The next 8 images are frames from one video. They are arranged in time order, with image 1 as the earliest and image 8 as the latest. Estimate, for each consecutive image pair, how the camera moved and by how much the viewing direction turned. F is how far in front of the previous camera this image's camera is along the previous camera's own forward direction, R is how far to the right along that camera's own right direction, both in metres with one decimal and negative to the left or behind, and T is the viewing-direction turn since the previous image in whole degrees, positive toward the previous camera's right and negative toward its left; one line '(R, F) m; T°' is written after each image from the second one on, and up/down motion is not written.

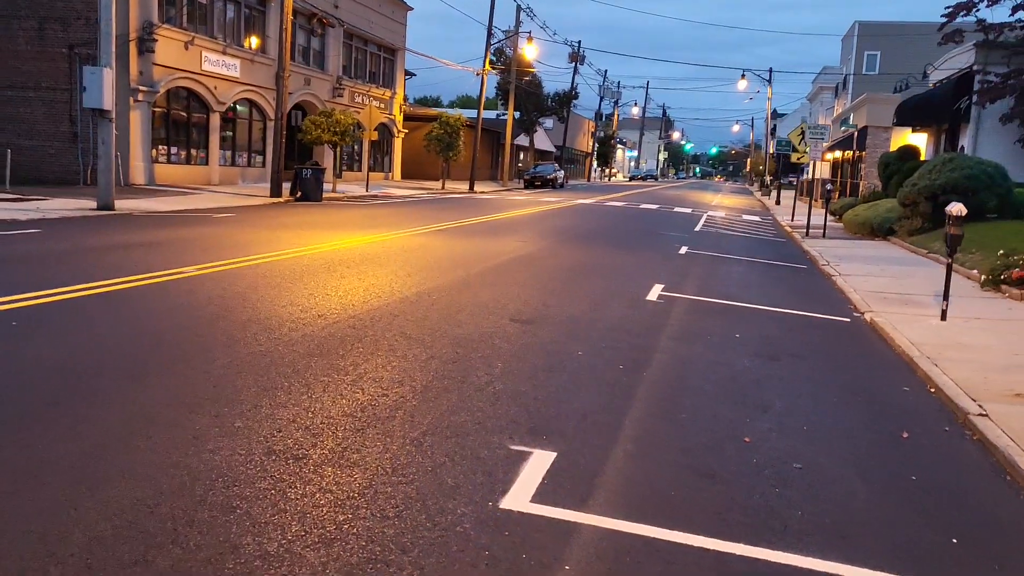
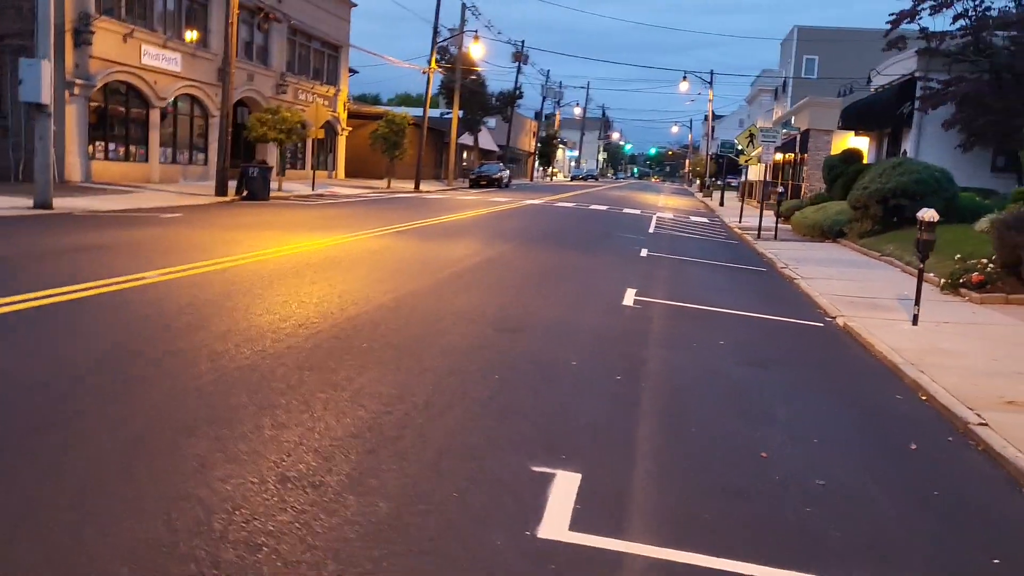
(-0.5, +0.3) m; +4°
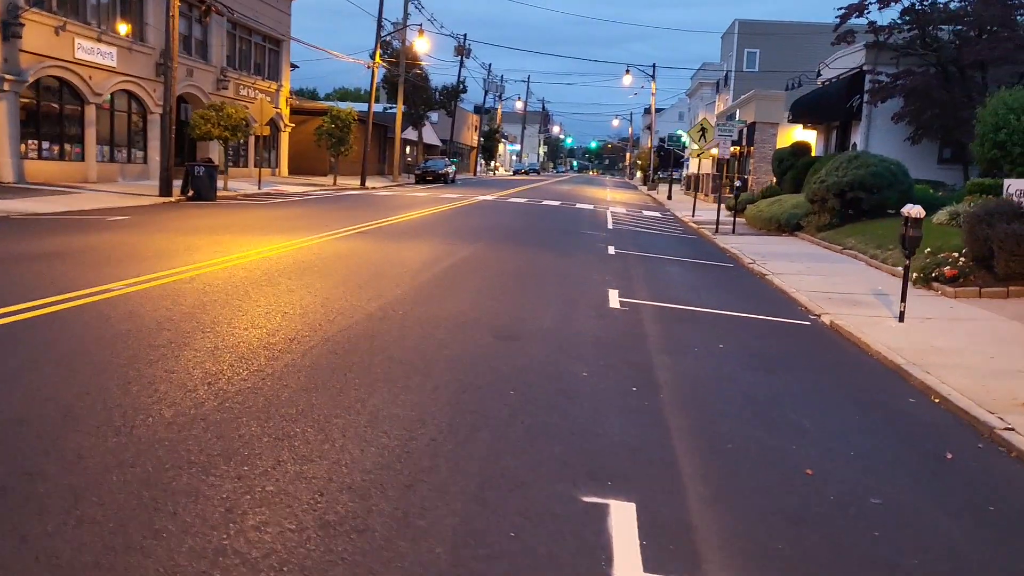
(-0.5, +0.4) m; +4°
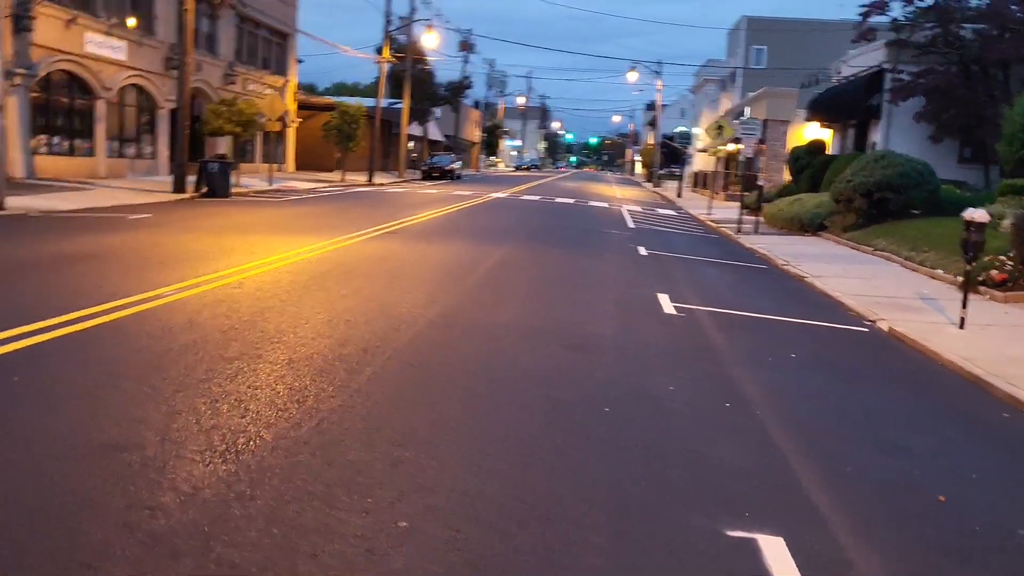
(-0.7, +0.3) m; 0°
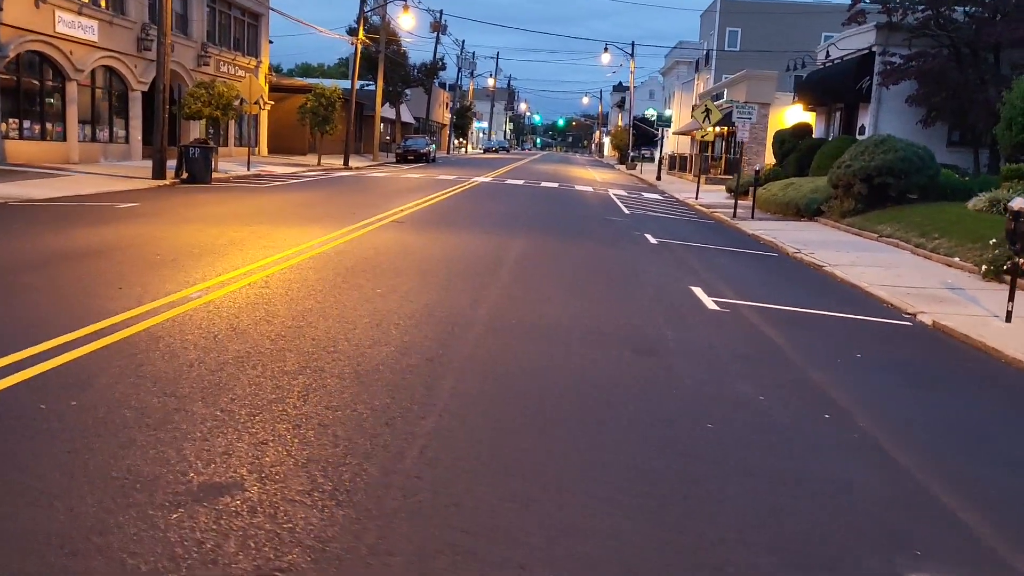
(-0.8, +0.5) m; +2°
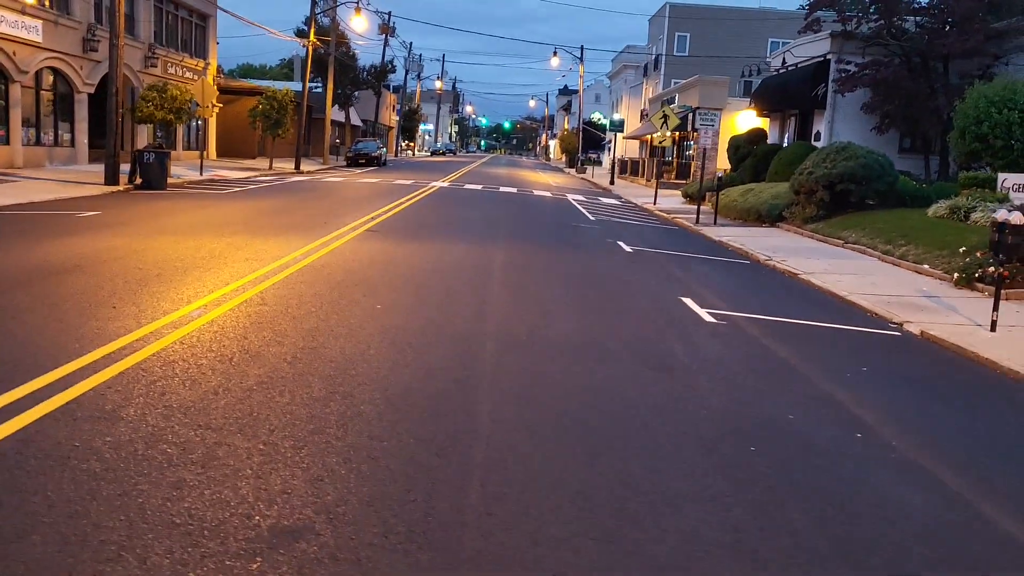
(-0.6, +0.2) m; +3°
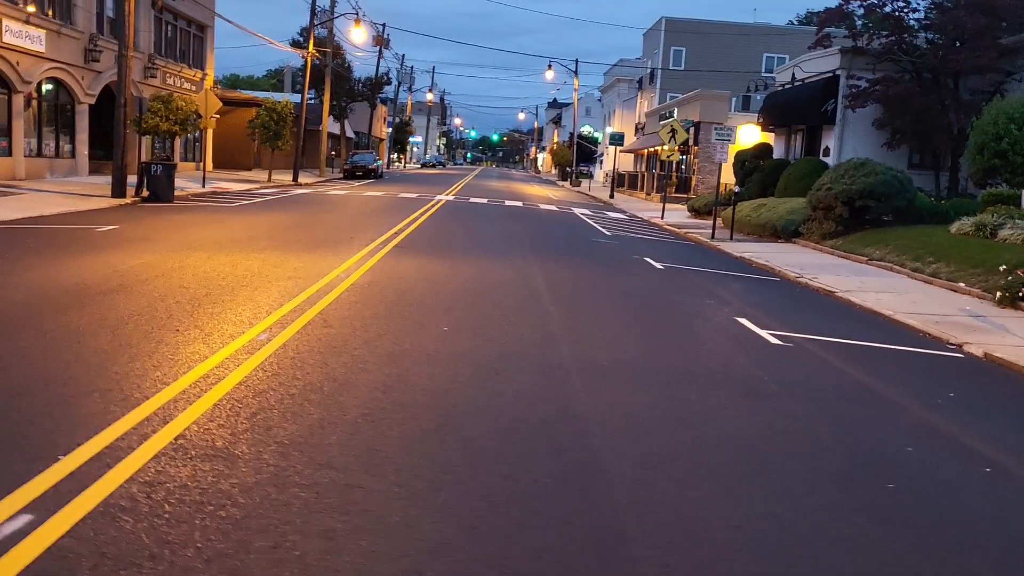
(-0.9, +0.3) m; +1°
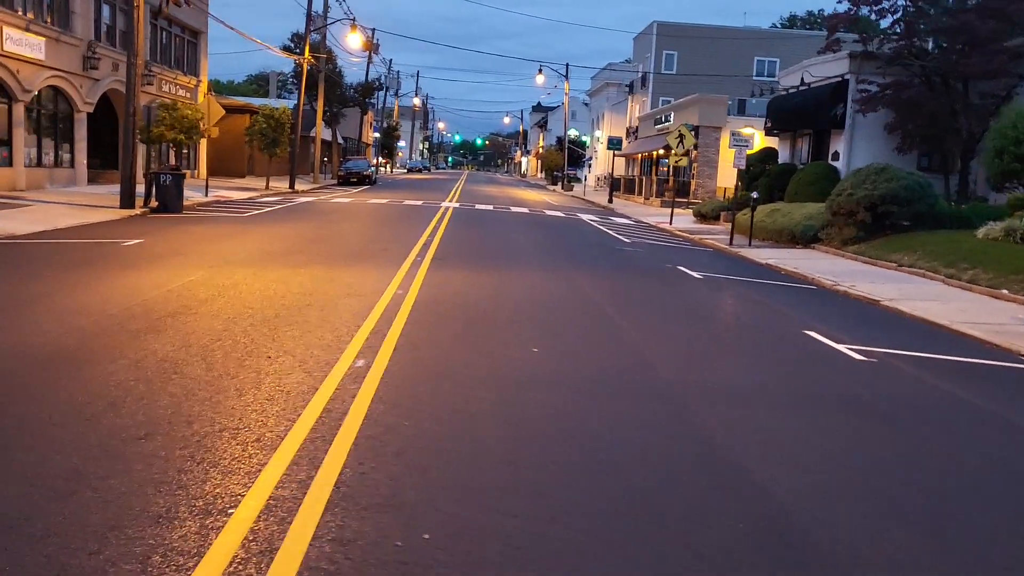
(-1.1, +0.3) m; +1°
